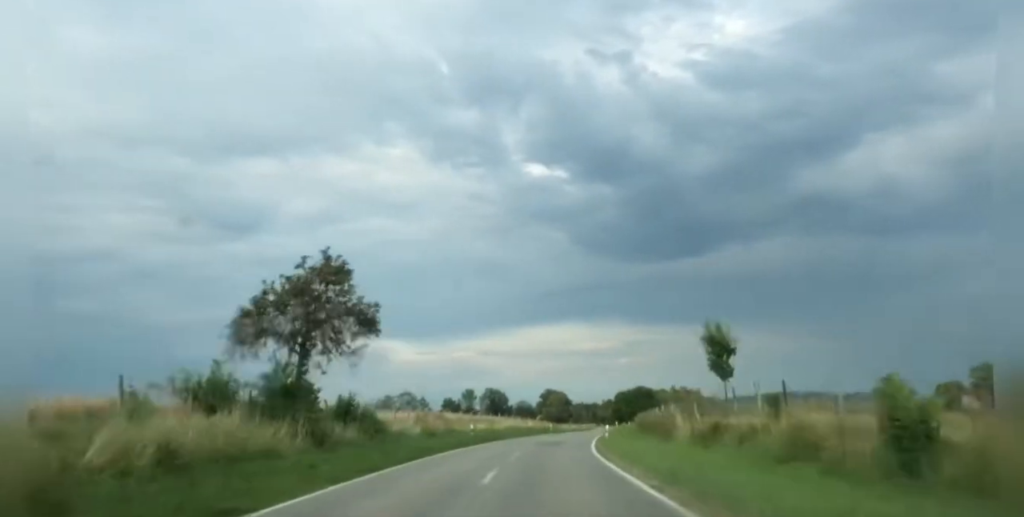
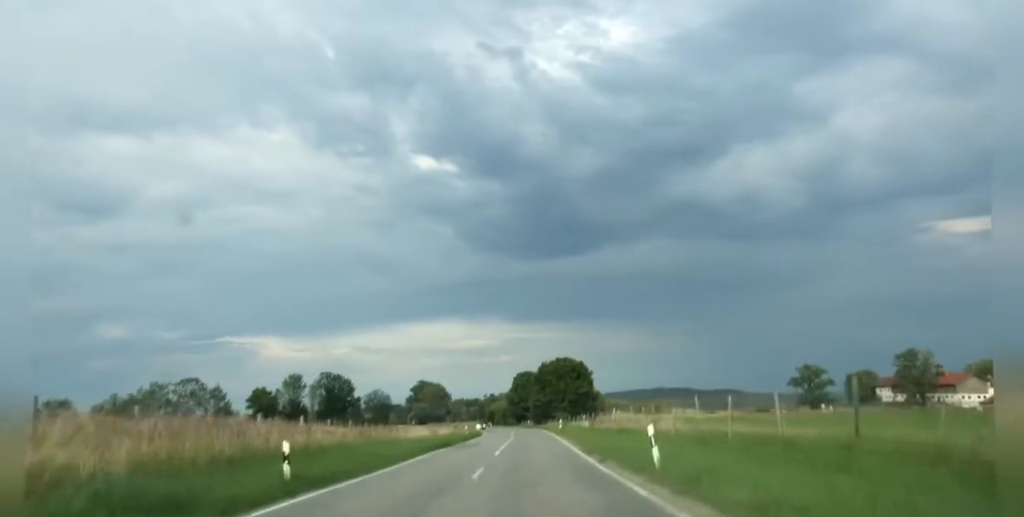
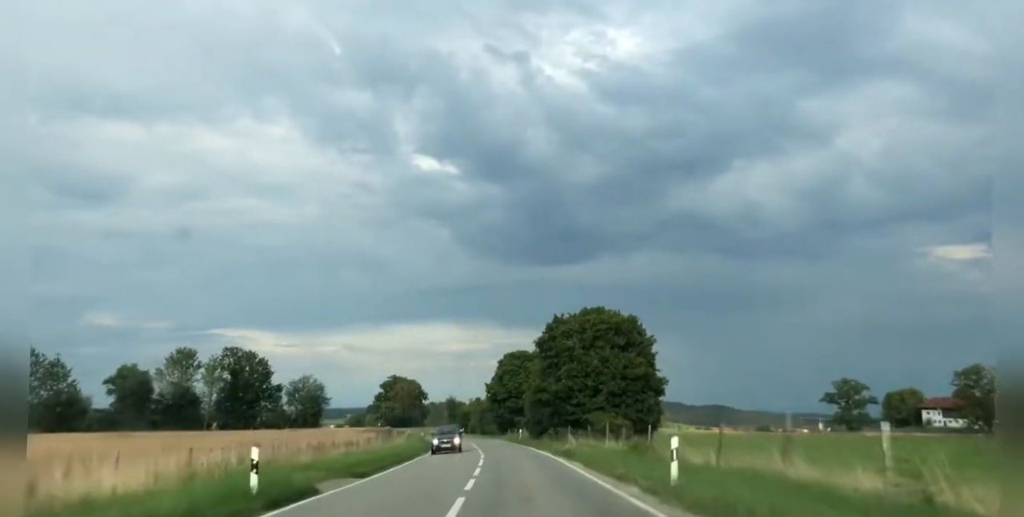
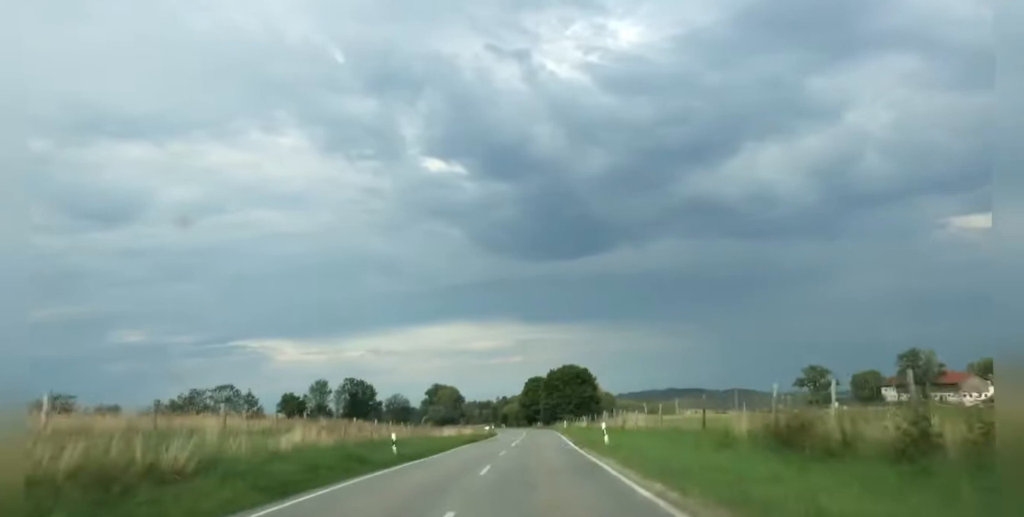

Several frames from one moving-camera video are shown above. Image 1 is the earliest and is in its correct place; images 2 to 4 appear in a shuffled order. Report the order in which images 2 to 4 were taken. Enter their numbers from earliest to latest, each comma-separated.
4, 2, 3
